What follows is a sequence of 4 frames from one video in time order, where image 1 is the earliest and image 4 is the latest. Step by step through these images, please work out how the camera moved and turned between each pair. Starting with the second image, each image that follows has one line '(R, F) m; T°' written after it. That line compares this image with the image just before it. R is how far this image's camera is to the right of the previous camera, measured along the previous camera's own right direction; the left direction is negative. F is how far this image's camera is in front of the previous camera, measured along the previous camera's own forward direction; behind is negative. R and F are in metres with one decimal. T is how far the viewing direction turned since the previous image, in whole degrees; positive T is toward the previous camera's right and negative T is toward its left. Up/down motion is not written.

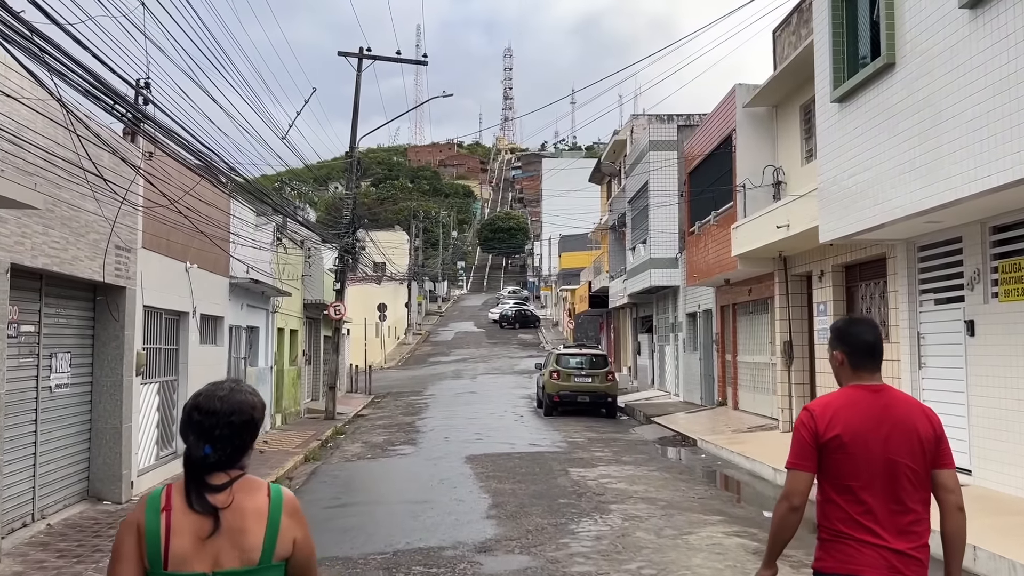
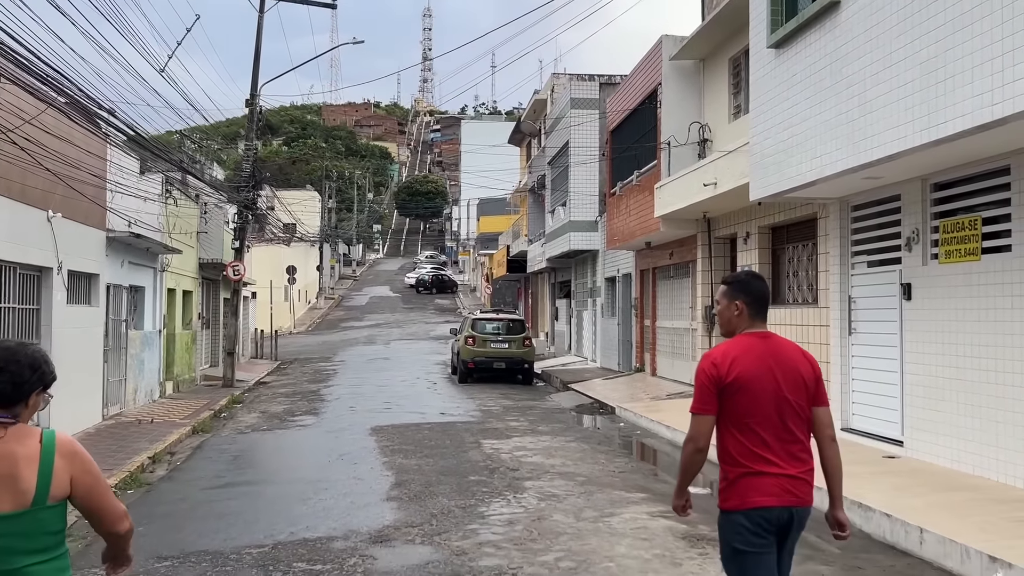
(+0.1, +1.0) m; +6°
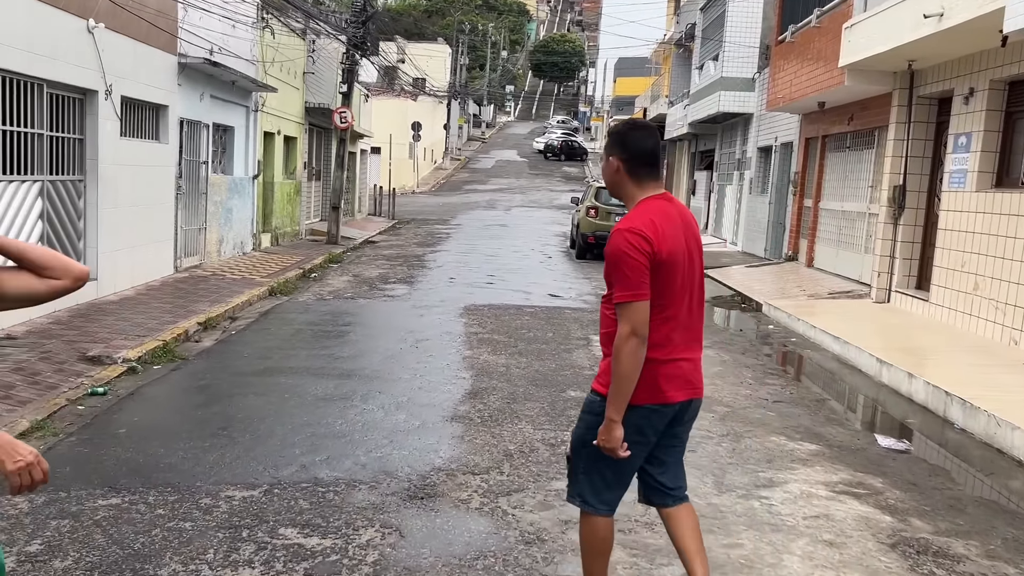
(0.0, +2.4) m; -8°
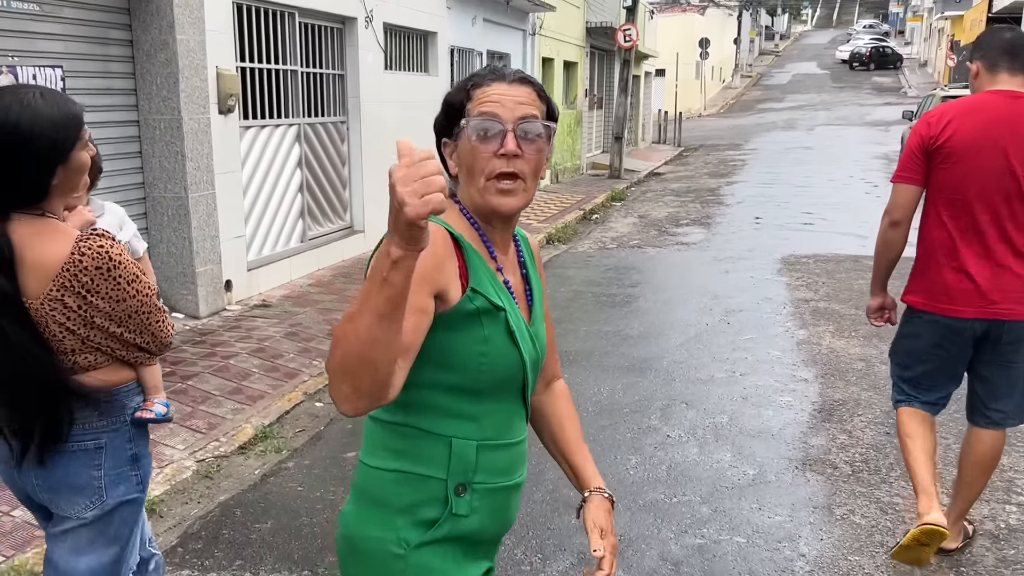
(-0.4, +1.8) m; -19°
